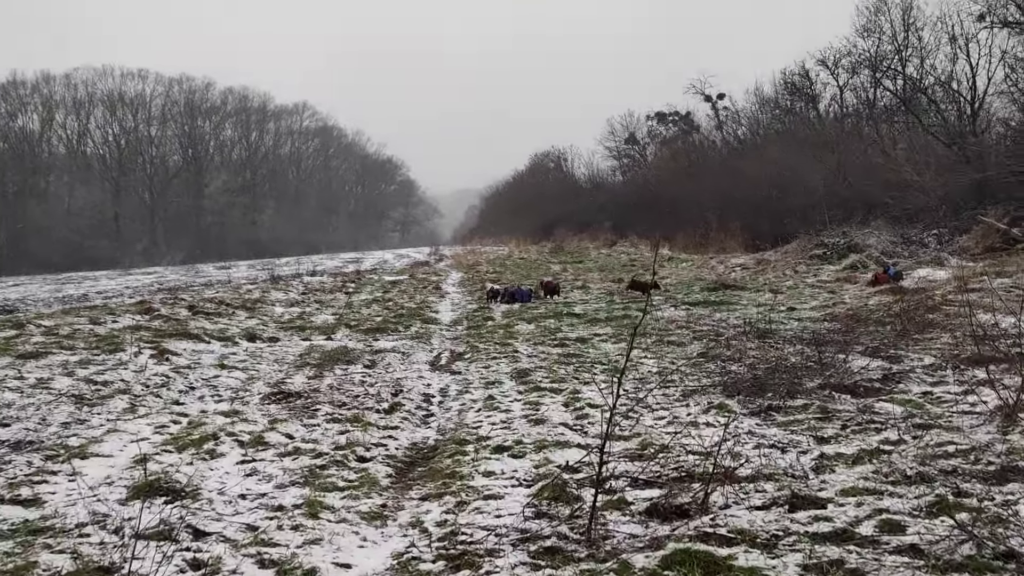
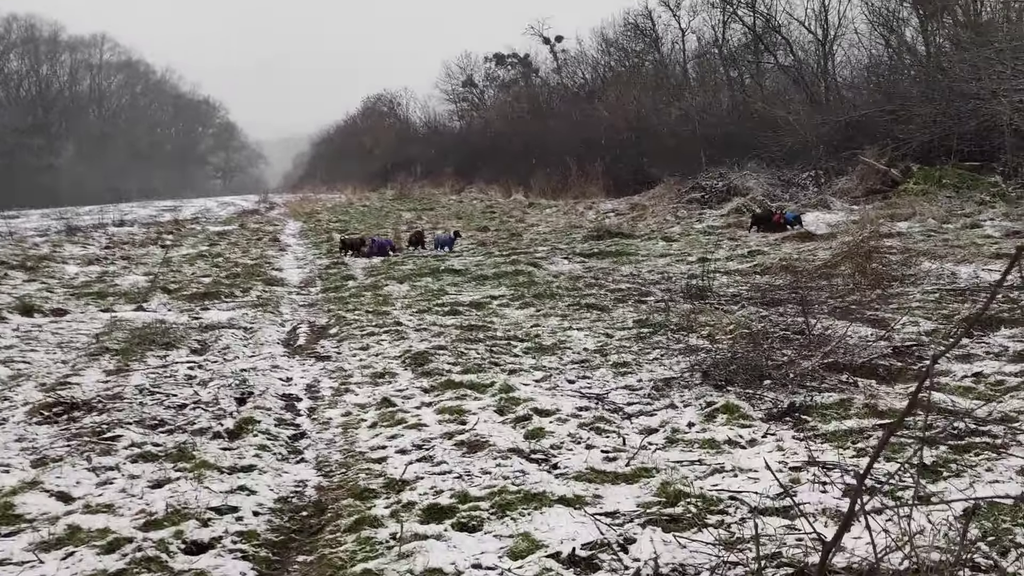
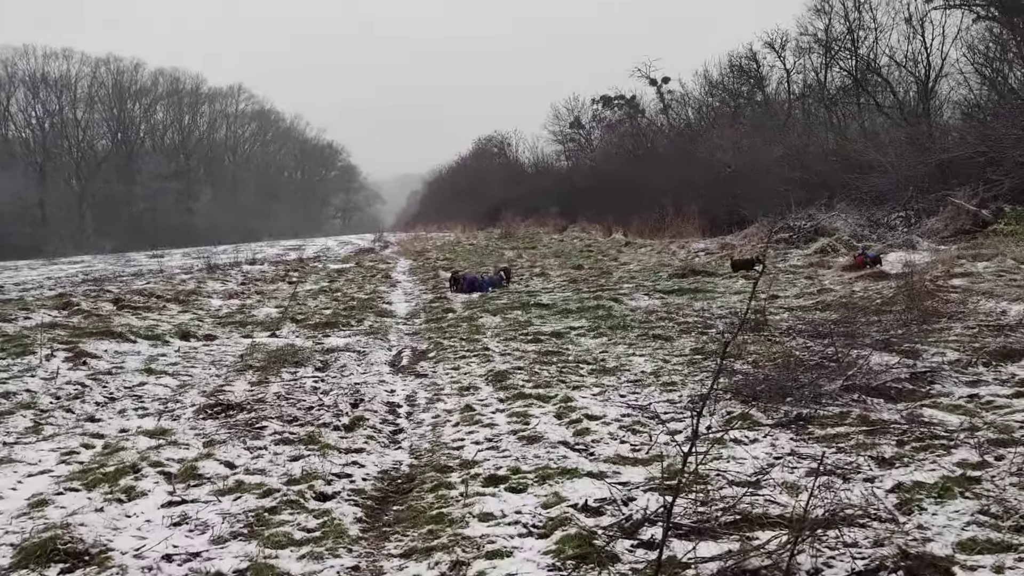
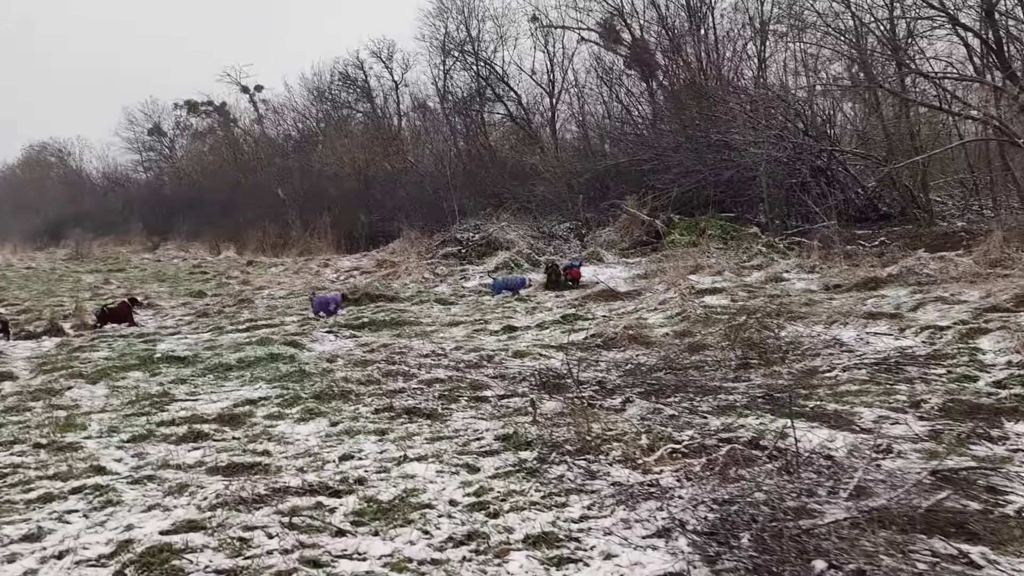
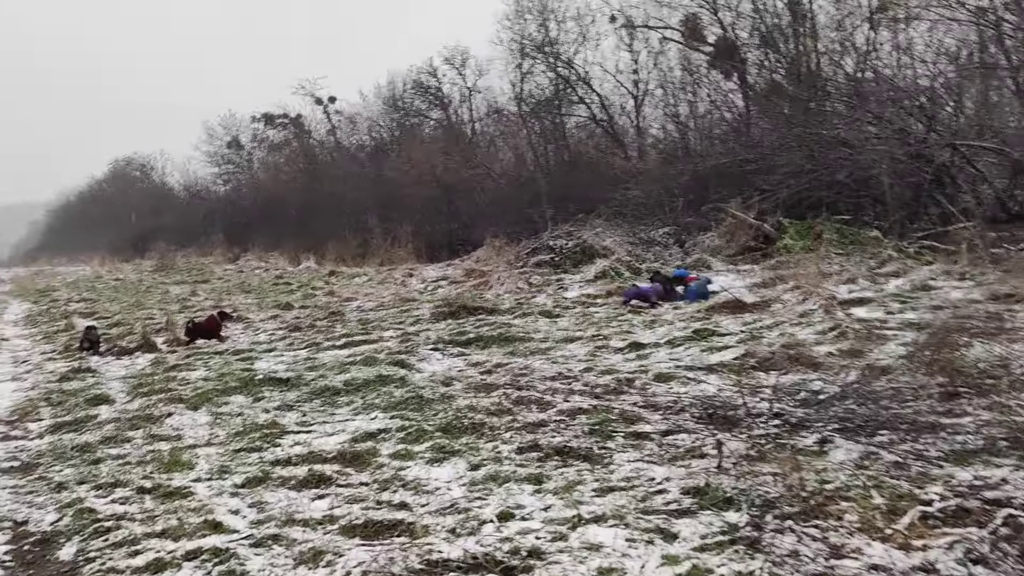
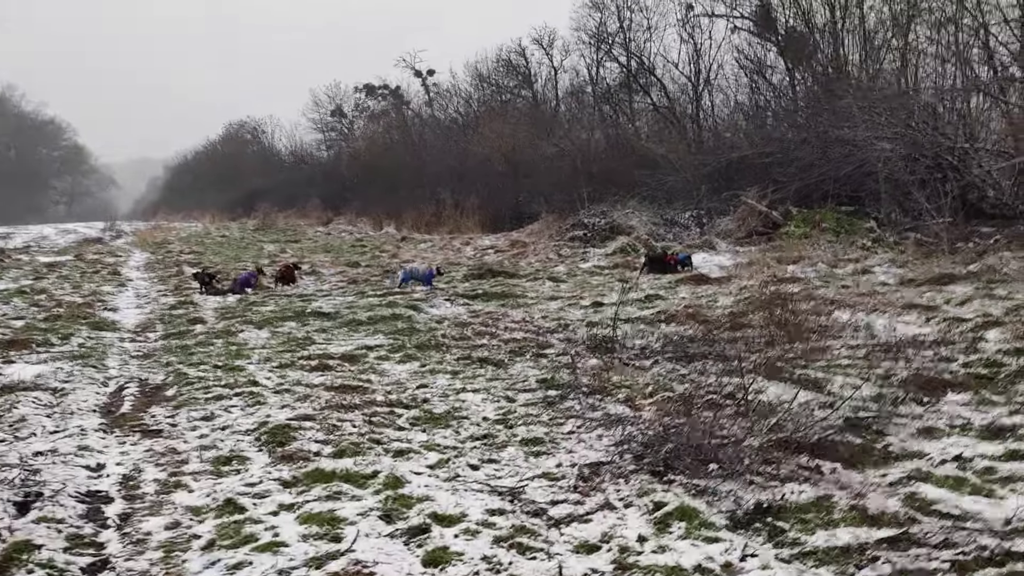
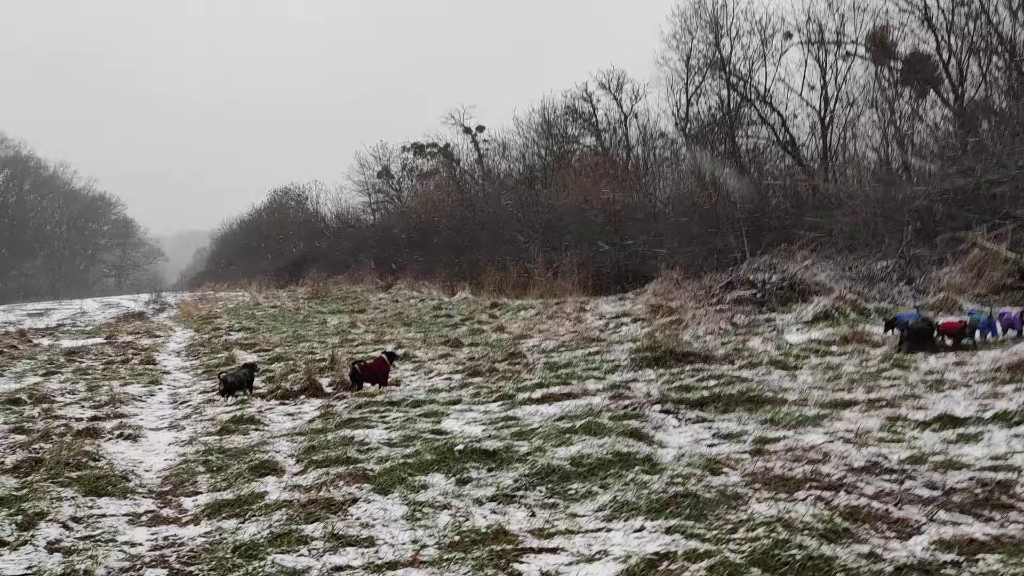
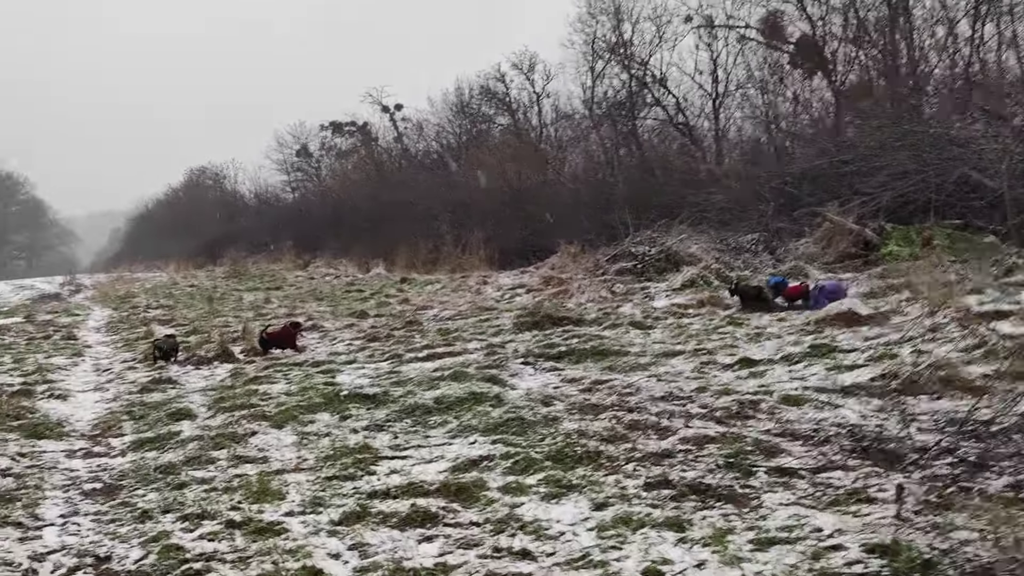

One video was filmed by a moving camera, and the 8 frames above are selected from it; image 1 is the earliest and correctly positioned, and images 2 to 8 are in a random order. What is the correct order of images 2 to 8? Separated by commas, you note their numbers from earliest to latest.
3, 2, 6, 4, 5, 8, 7
